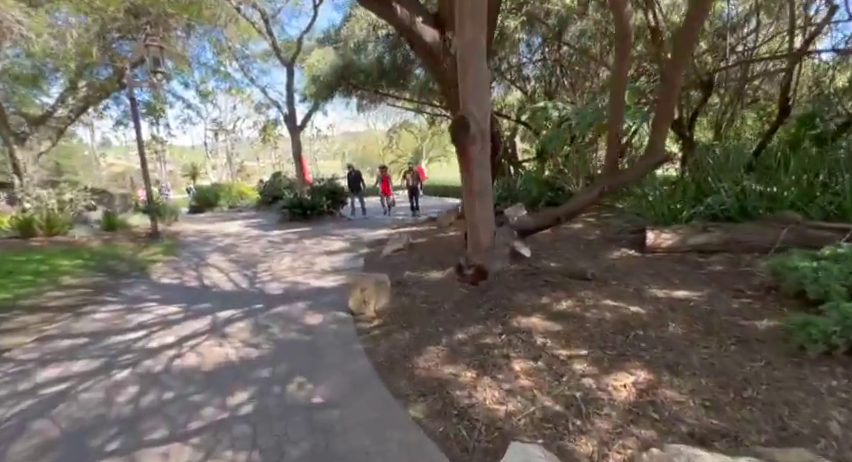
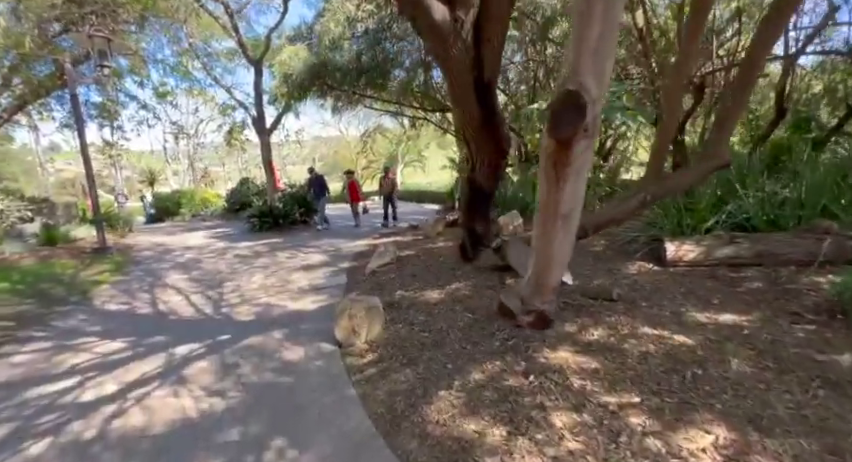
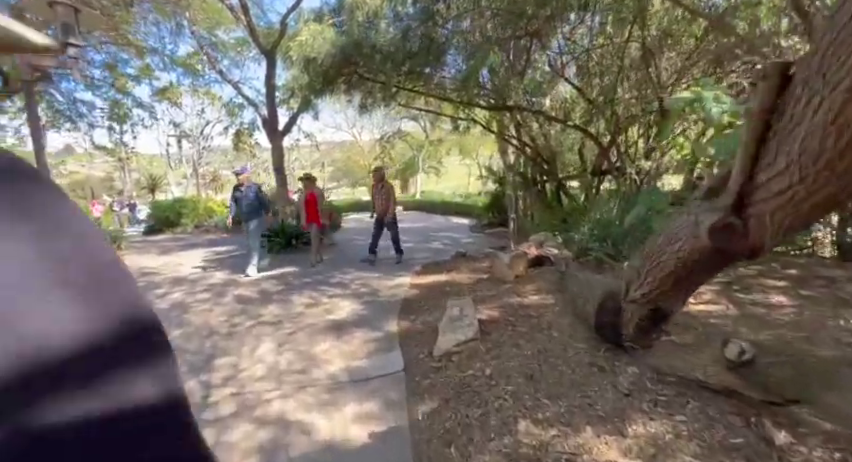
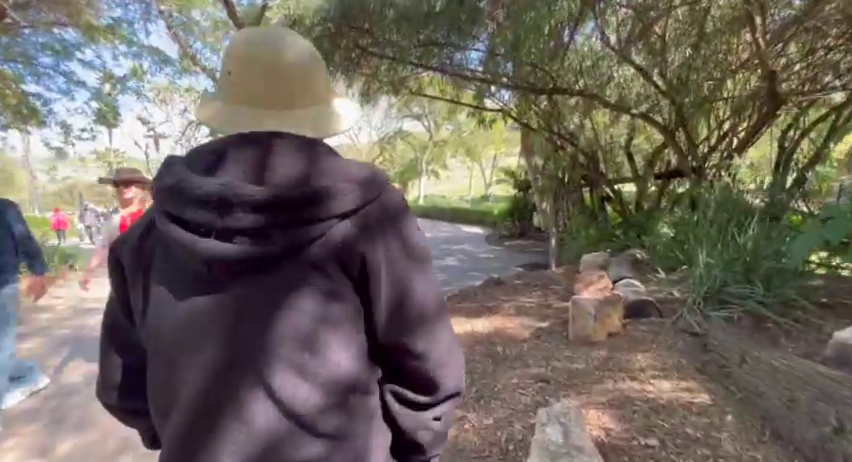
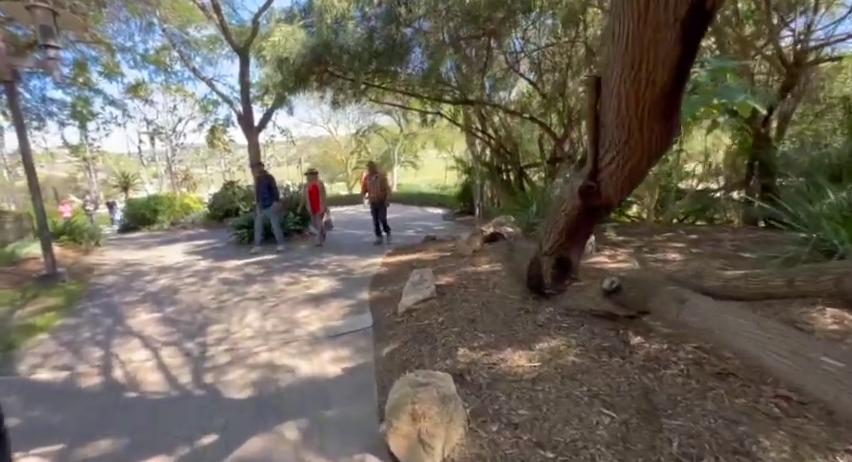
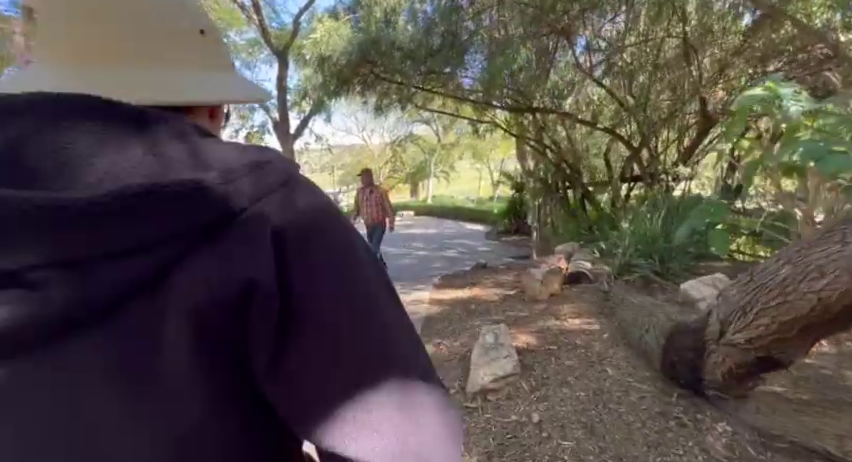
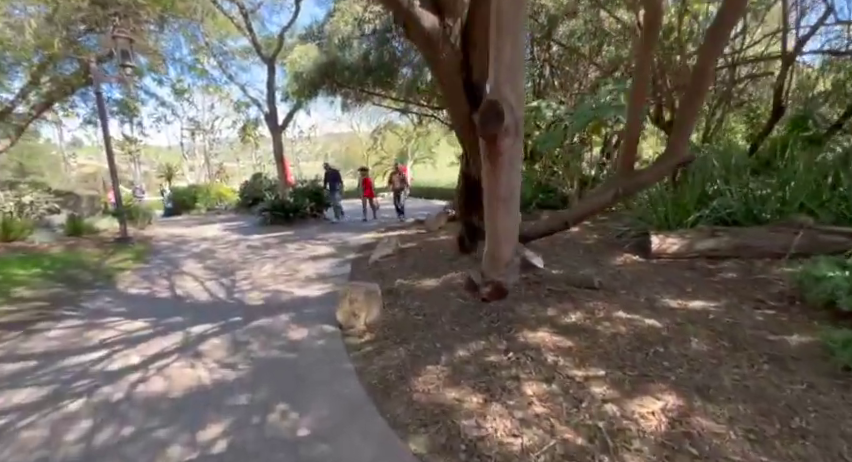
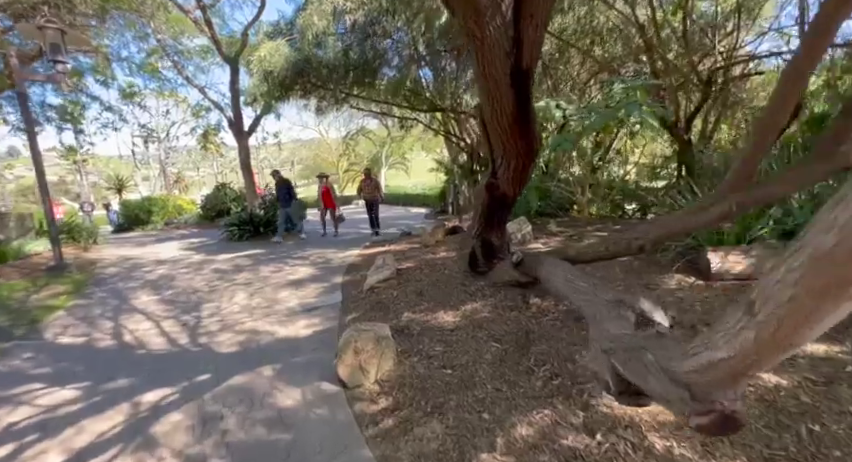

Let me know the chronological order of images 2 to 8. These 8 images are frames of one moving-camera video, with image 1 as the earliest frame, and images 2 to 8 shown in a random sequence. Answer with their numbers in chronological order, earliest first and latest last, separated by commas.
7, 2, 8, 5, 3, 6, 4
